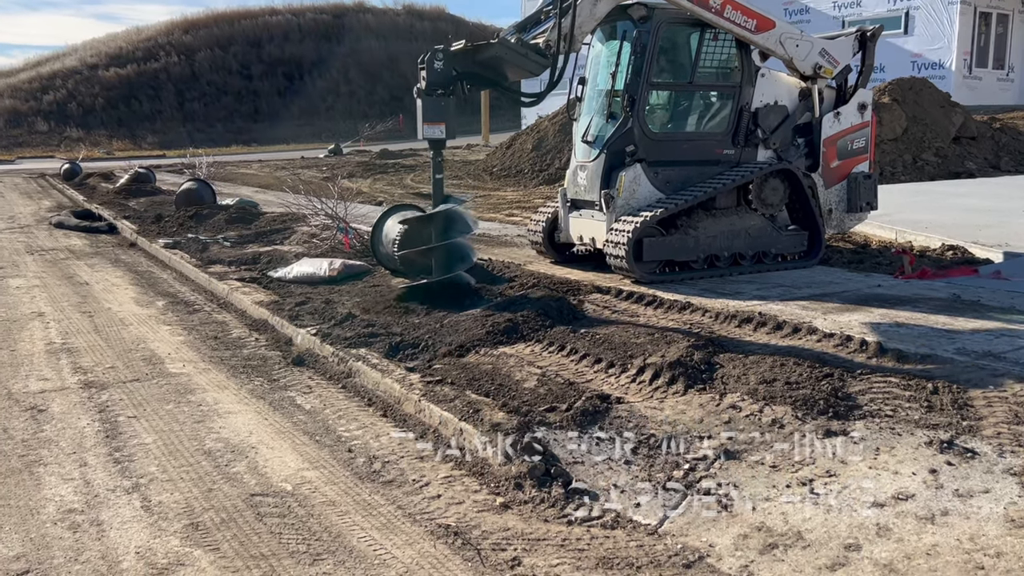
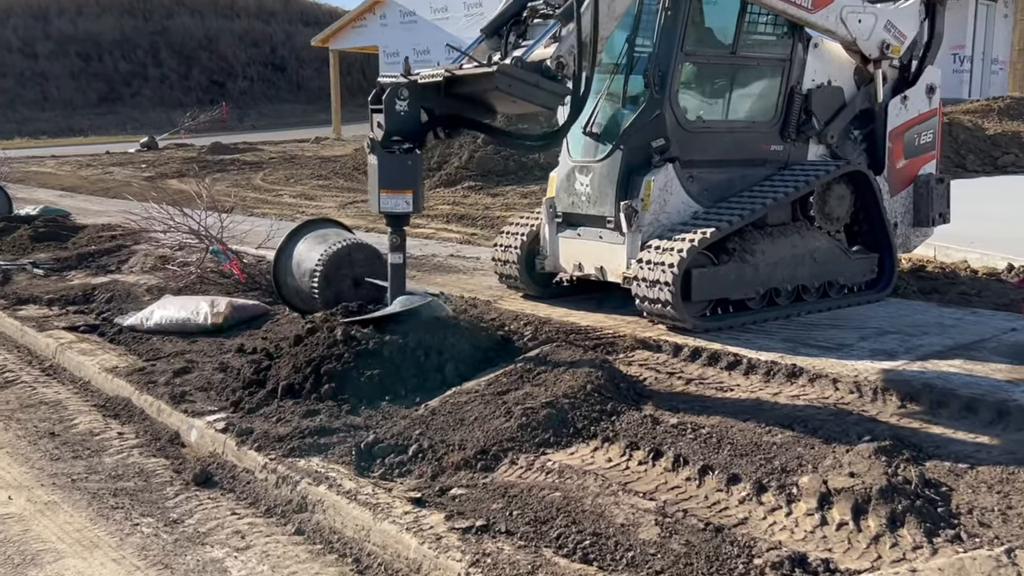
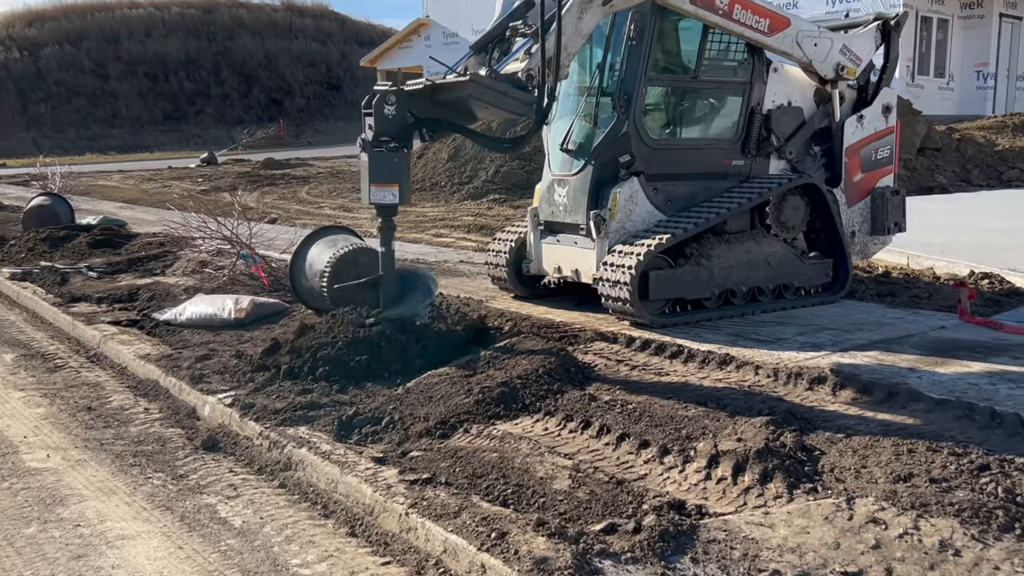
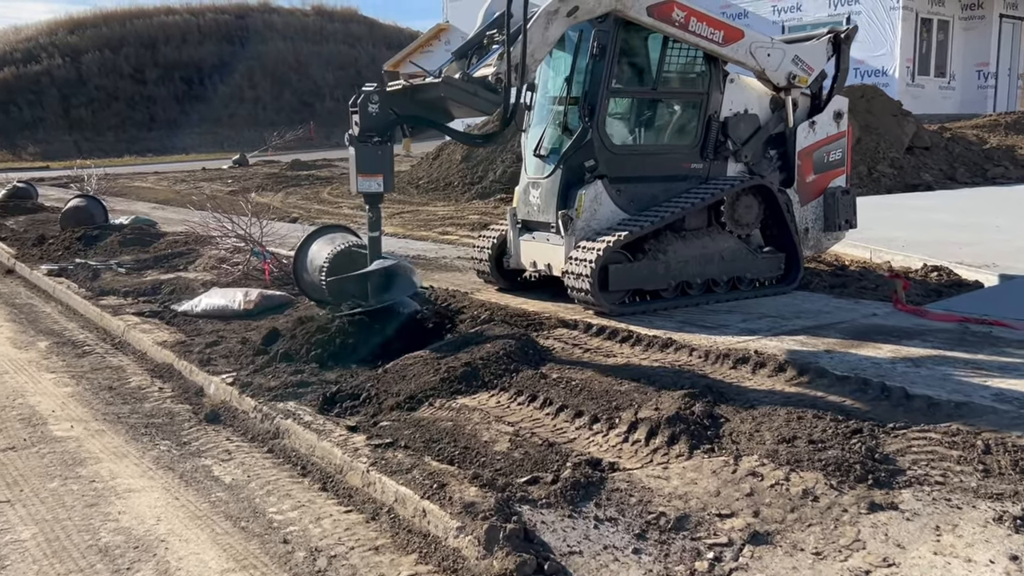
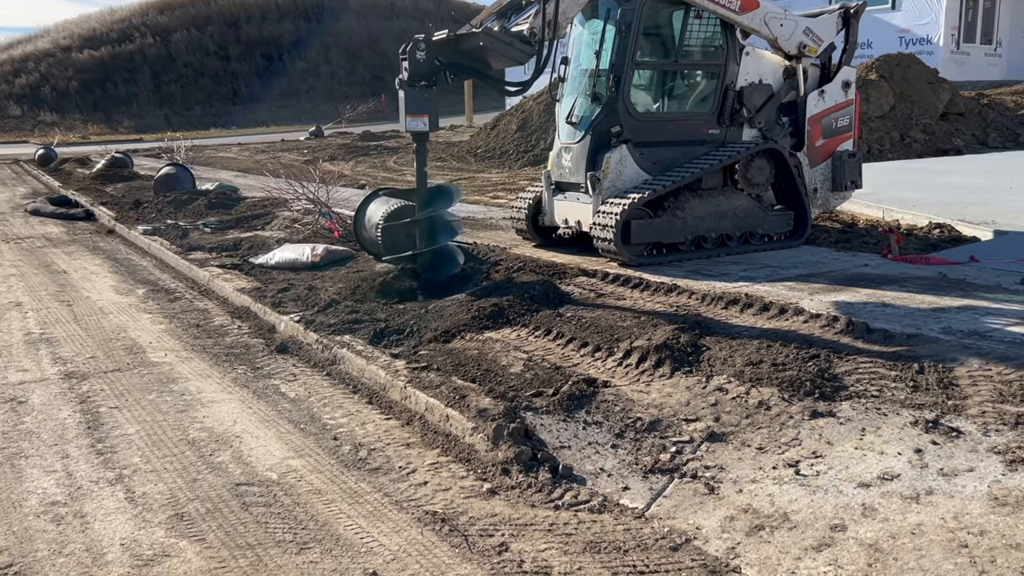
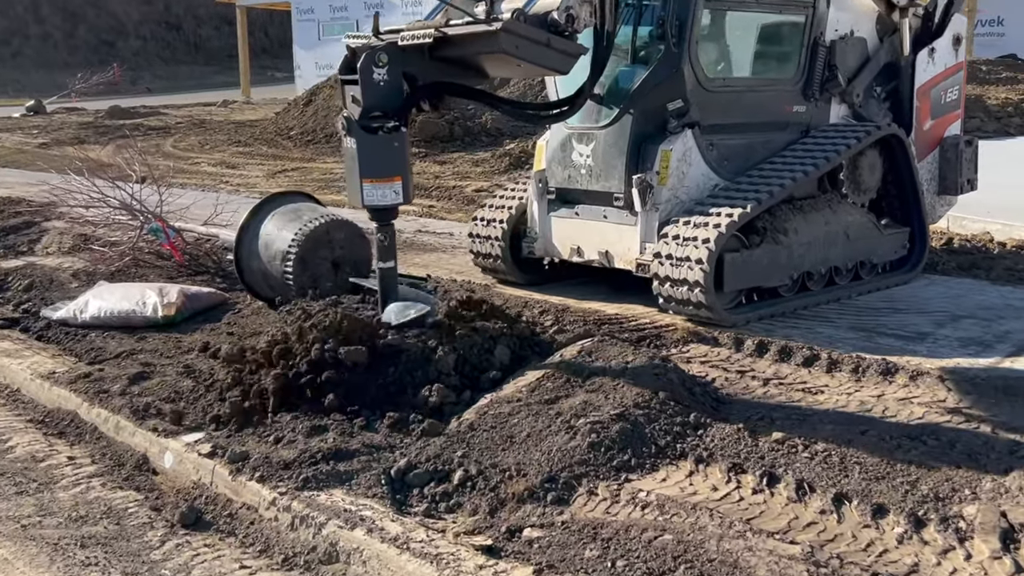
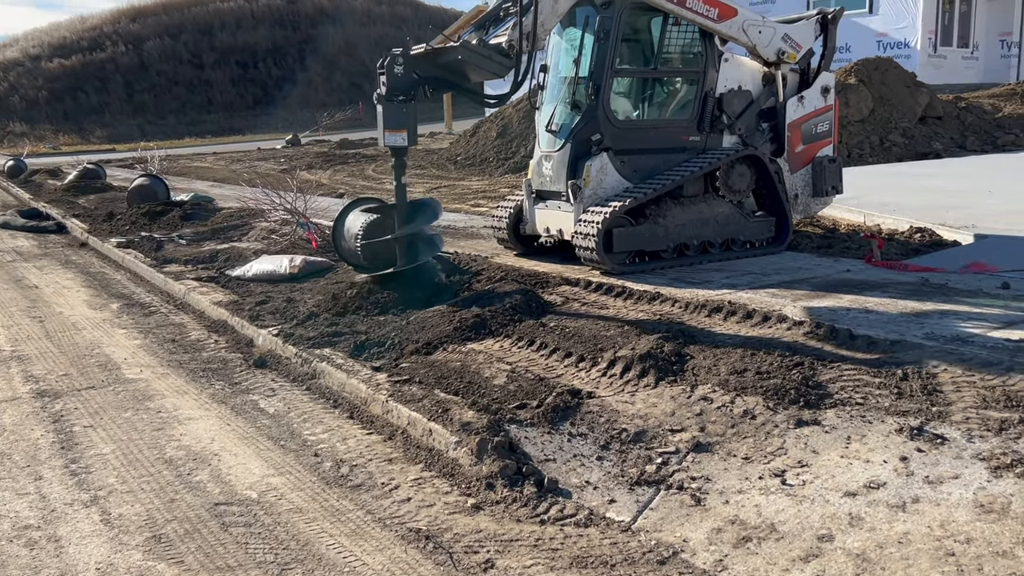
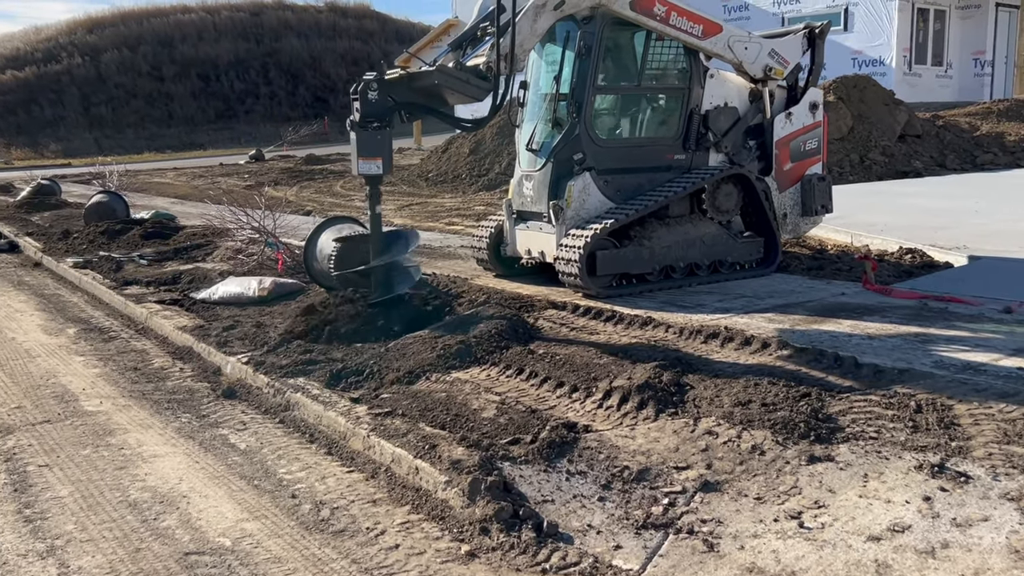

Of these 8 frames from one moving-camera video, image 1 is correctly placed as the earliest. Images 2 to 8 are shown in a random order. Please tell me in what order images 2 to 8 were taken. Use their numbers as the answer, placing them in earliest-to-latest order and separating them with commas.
5, 7, 8, 4, 3, 2, 6
